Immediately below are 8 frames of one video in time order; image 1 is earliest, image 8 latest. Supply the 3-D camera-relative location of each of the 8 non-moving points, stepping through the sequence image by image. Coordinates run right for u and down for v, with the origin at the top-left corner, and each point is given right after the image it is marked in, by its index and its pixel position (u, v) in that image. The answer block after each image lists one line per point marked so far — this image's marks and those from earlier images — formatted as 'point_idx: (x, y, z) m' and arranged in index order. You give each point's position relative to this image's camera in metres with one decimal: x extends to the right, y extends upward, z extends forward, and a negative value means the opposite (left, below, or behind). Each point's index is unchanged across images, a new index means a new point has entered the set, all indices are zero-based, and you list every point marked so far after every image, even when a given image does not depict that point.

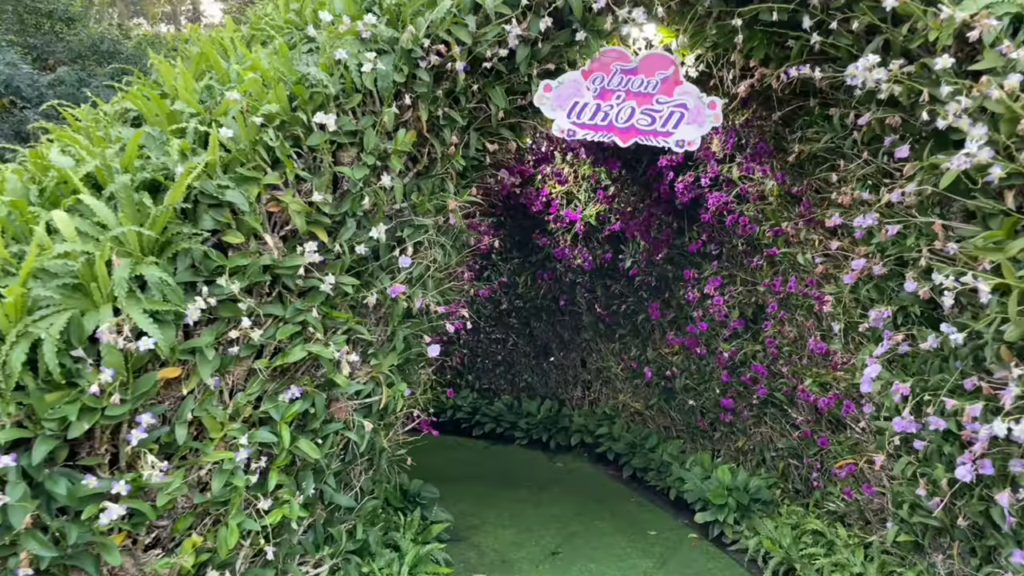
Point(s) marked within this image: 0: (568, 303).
0: (+0.3, -0.1, +4.9) m
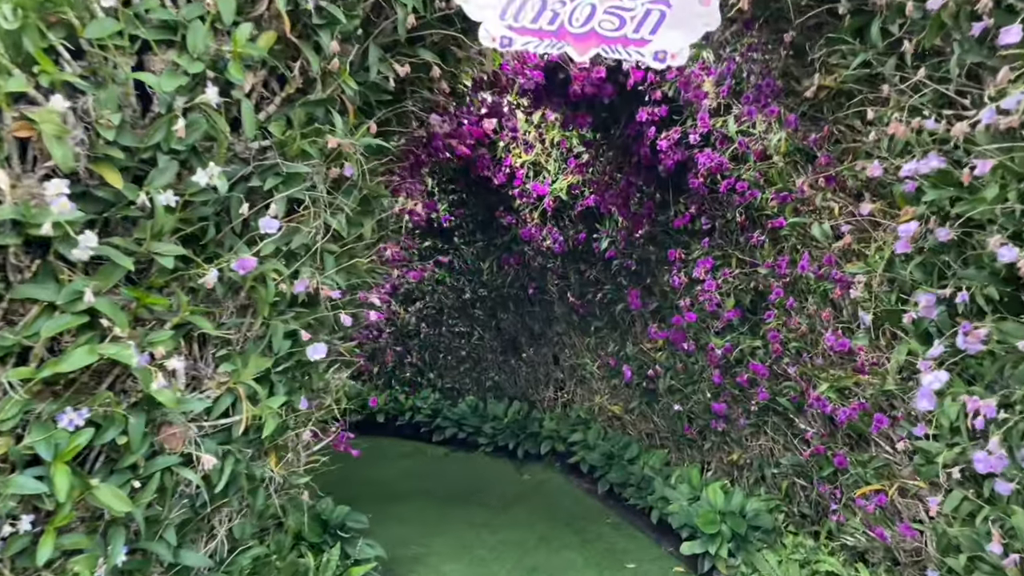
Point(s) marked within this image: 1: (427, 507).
0: (+0.1, 0.0, +4.3) m
1: (-0.4, -1.0, +3.6) m
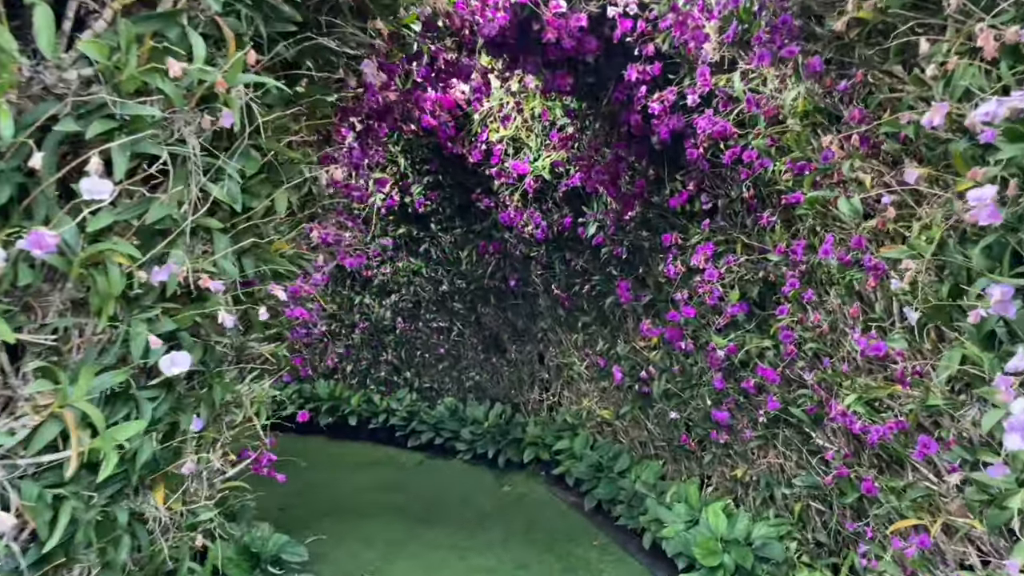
0: (0.0, 0.0, +3.9) m
1: (-0.5, -1.0, +3.2) m
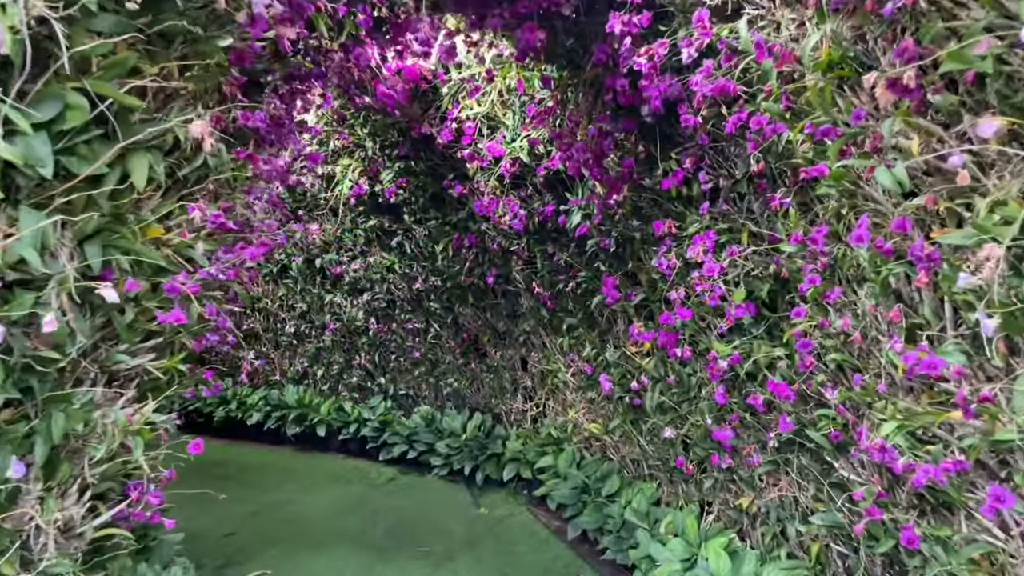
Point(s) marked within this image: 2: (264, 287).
0: (-0.1, 0.0, +3.5) m
1: (-0.6, -1.0, +2.8) m
2: (-1.4, 0.0, +4.5) m
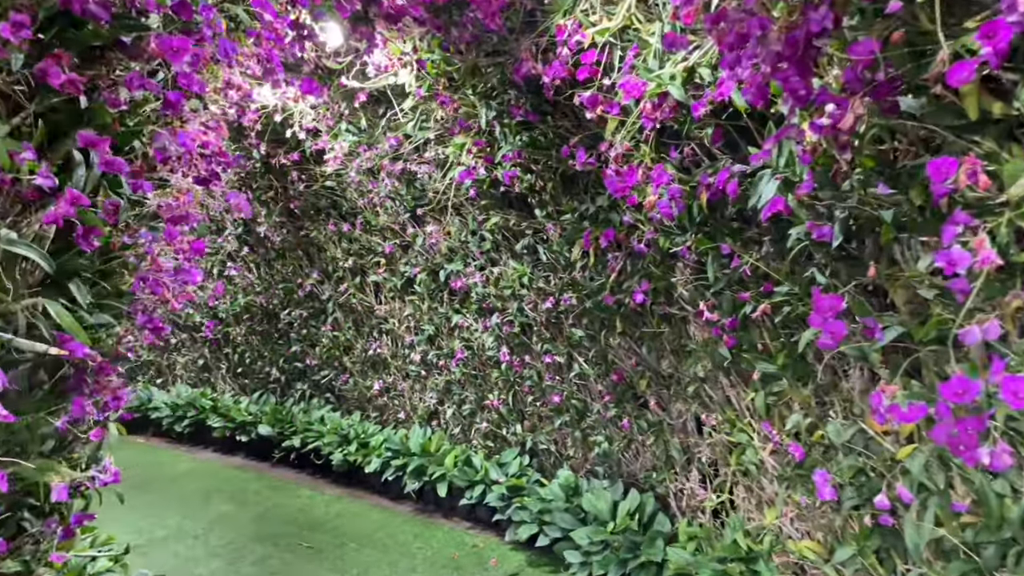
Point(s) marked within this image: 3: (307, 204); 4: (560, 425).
0: (+0.4, 0.0, +2.3) m
1: (-0.3, -1.0, +1.8) m
2: (-0.6, -0.1, +3.6) m
3: (-1.0, +0.4, +3.8) m
4: (+0.2, -0.5, +3.0) m
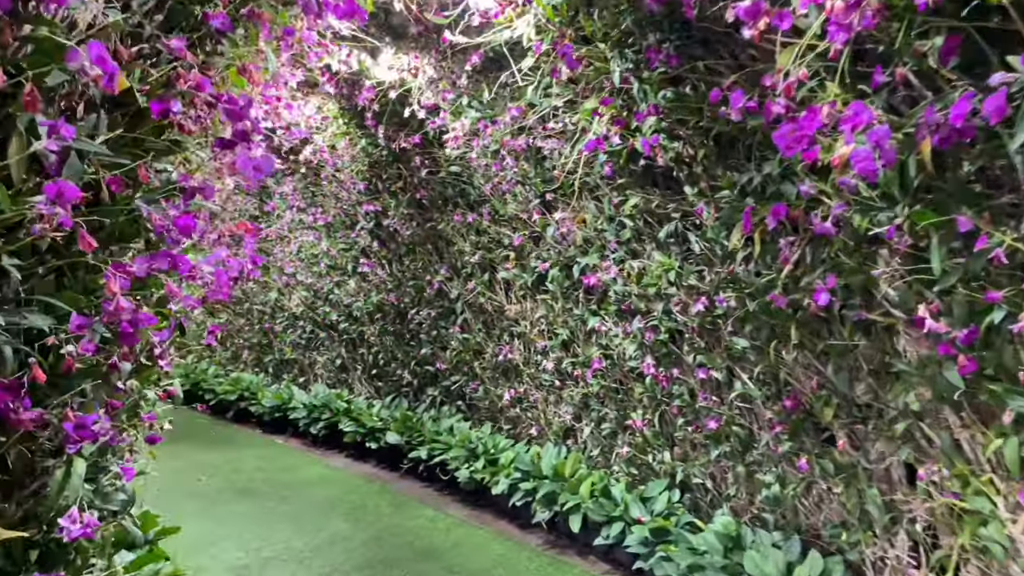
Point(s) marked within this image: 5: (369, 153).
0: (+0.7, 0.0, +1.7) m
1: (-0.1, -1.0, +1.3) m
2: (0.0, -0.1, +3.2) m
3: (-0.3, +0.4, +3.4) m
4: (+0.7, -0.5, +2.4) m
5: (-0.7, +0.6, +3.6) m
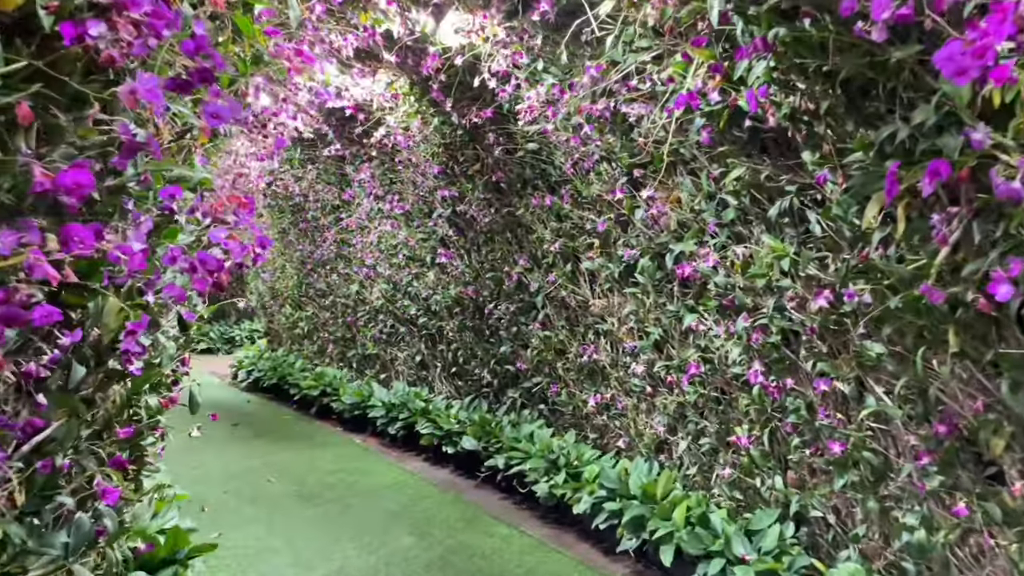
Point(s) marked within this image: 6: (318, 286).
0: (+0.8, 0.0, +1.2) m
1: (0.0, -1.0, +1.0) m
2: (+0.4, 0.0, +2.8) m
3: (0.0, +0.5, +3.1) m
4: (+0.9, -0.5, +2.0) m
5: (-0.3, +0.7, +3.3) m
6: (-1.3, 0.0, +5.0) m
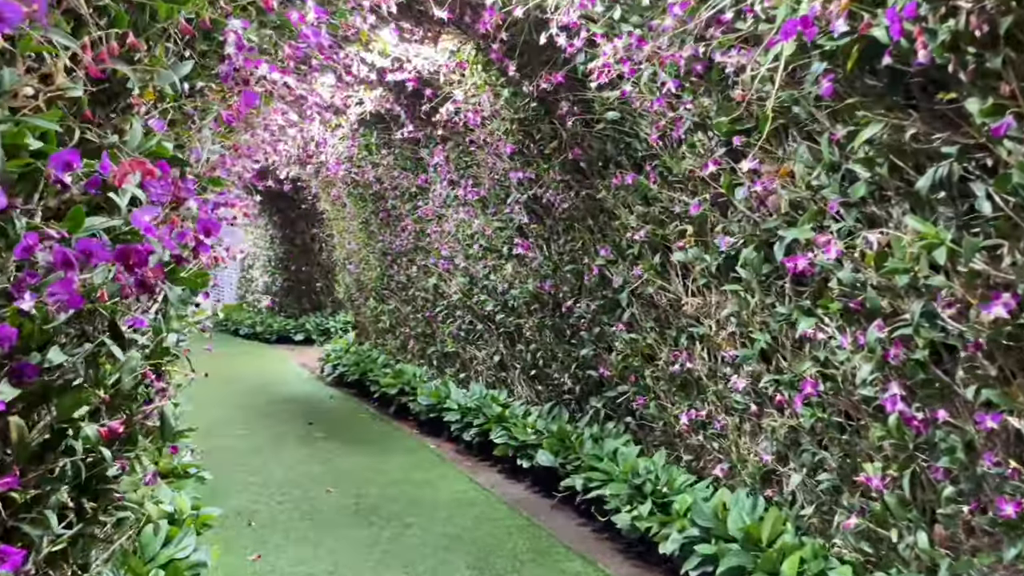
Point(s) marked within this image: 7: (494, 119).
0: (+0.8, 0.0, +0.7) m
1: (-0.1, -1.0, +0.6) m
2: (+0.6, 0.0, +2.3) m
3: (+0.3, +0.5, +2.7) m
4: (+1.0, -0.5, +1.4) m
5: (0.0, +0.7, +2.9) m
6: (-0.7, +0.1, +4.7) m
7: (-0.1, +0.7, +3.1) m
